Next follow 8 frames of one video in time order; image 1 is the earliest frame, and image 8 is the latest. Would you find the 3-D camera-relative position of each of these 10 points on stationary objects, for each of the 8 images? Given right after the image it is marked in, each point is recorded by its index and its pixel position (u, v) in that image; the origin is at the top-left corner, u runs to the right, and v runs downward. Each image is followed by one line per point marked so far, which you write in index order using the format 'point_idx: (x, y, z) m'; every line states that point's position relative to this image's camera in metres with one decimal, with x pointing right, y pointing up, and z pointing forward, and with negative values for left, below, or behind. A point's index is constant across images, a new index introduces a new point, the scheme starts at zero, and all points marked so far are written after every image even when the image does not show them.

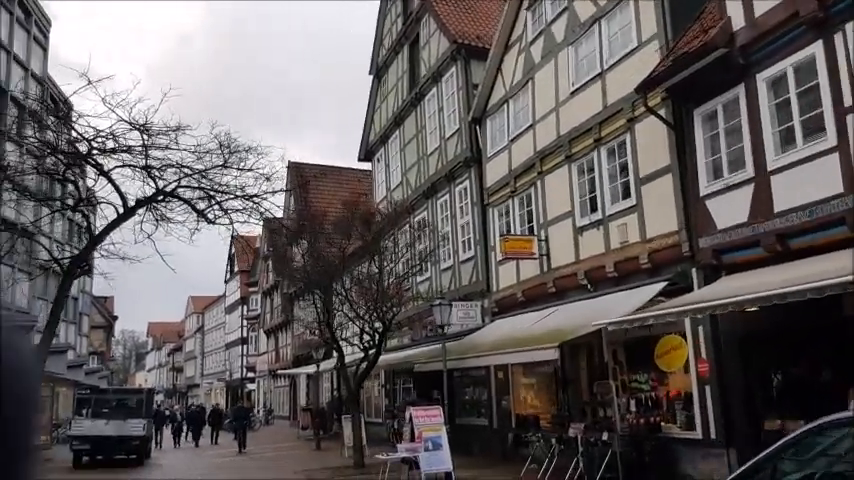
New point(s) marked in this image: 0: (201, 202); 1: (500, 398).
0: (-3.1, +0.5, +10.2) m
1: (+1.8, -3.8, +17.8) m
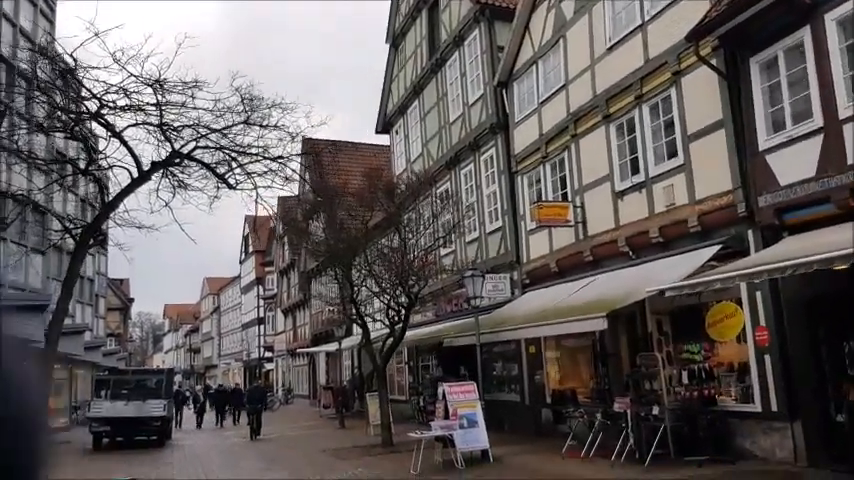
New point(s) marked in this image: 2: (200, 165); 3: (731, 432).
0: (-2.6, +0.9, +9.4) m
1: (+2.4, -3.1, +17.1) m
2: (-2.8, +0.9, +9.2) m
3: (+4.5, -2.8, +10.9) m
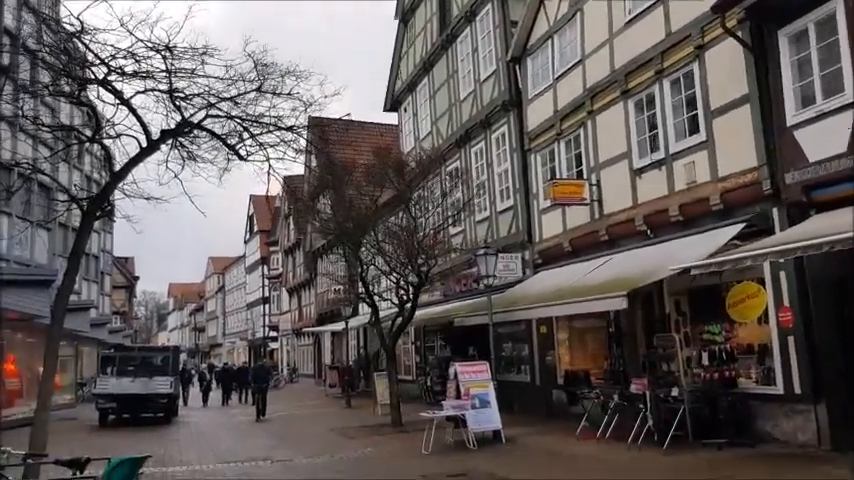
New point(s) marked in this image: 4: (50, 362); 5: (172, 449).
0: (-2.4, +1.3, +9.1) m
1: (+2.7, -2.6, +16.9) m
2: (-2.6, +1.3, +8.9) m
3: (+4.7, -2.5, +10.6) m
4: (-4.2, -1.4, +8.2) m
5: (-5.2, -4.2, +15.0) m
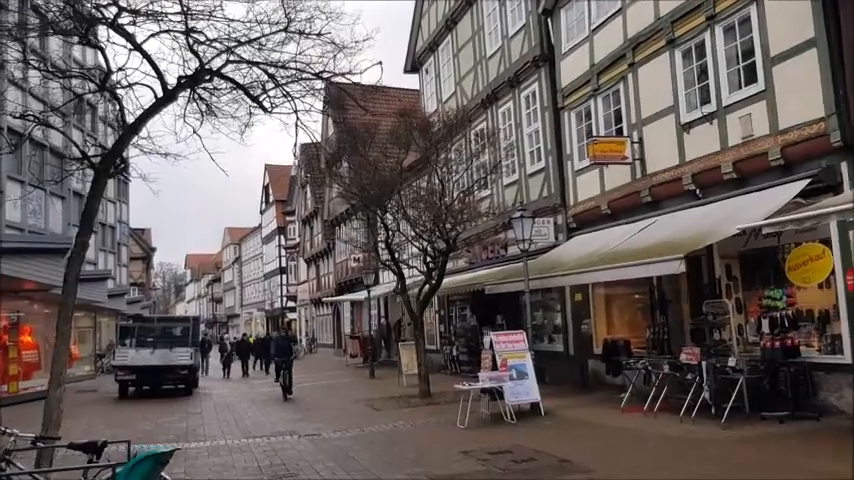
0: (-1.9, +1.7, +8.4) m
1: (+3.3, -1.8, +16.2) m
2: (-2.2, +1.7, +8.2) m
3: (+5.2, -1.9, +9.9) m
4: (-3.7, -1.0, +7.6) m
5: (-4.5, -3.6, +14.5) m
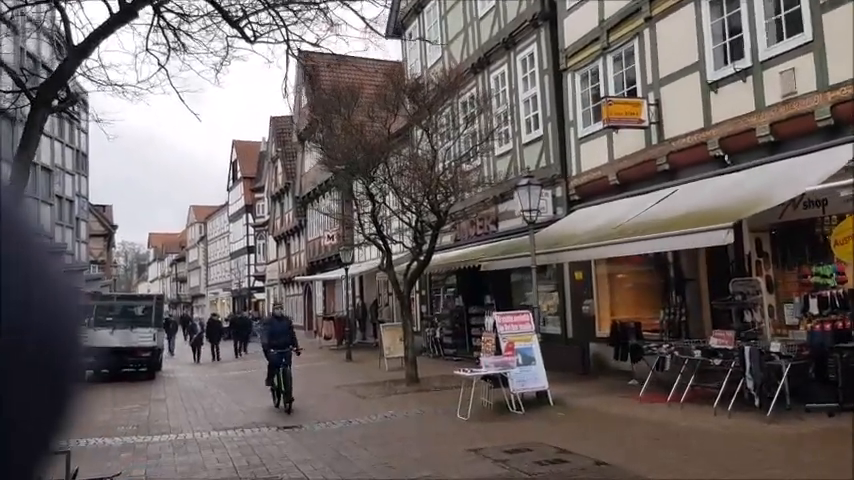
0: (-1.8, +2.1, +6.8) m
1: (+3.1, -1.3, +14.9) m
2: (-2.0, +2.1, +6.6) m
3: (+5.2, -1.6, +8.8) m
4: (-3.6, -0.6, +6.0) m
5: (-4.7, -3.0, +13.0) m
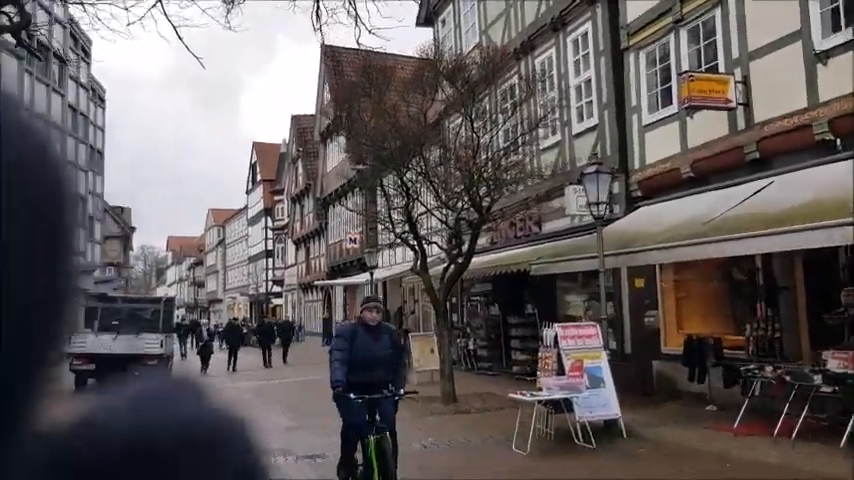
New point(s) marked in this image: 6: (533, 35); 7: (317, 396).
0: (-1.2, +2.3, +5.1) m
1: (+3.8, -1.3, +13.1) m
2: (-1.4, +2.2, +4.9) m
3: (+5.8, -1.6, +6.8) m
4: (-3.1, -0.4, +4.4) m
5: (-4.1, -2.9, +11.3) m
6: (+2.4, +4.6, +16.5) m
7: (-2.2, -3.2, +15.2) m
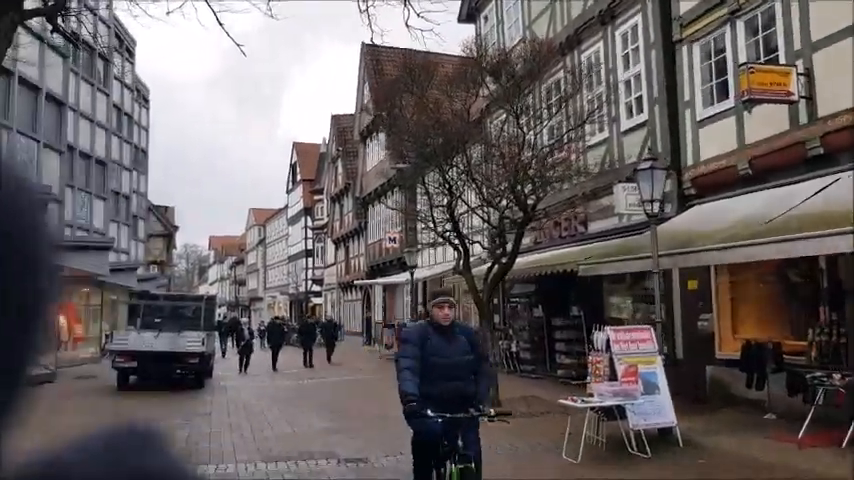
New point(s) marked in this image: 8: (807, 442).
0: (-0.9, +2.3, +4.9) m
1: (+4.5, -1.3, +12.6) m
2: (-1.1, +2.3, +4.7) m
3: (+6.2, -1.6, +6.2) m
4: (-2.8, -0.4, +4.2) m
5: (-3.4, -2.9, +11.2) m
6: (+3.3, +4.6, +16.0) m
7: (-1.4, -3.2, +15.0) m
8: (+4.2, -2.2, +8.2) m
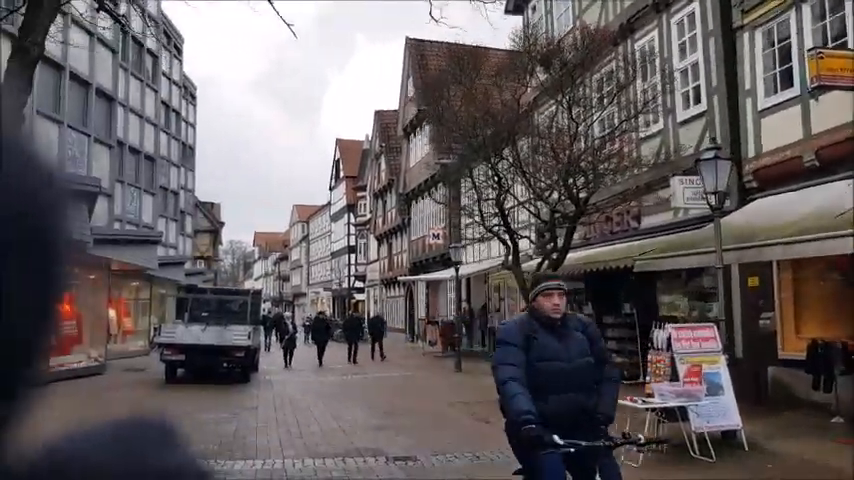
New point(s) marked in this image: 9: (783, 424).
0: (-0.5, +2.3, +4.7) m
1: (+5.3, -1.2, +12.0) m
2: (-0.7, +2.3, +4.5) m
3: (+6.6, -1.5, +5.6) m
4: (-2.4, -0.3, +4.1) m
5: (-2.7, -2.8, +11.1) m
6: (+4.3, +4.7, +15.5) m
7: (-0.4, -3.1, +14.8) m
8: (+4.8, -2.1, +7.7) m
9: (+4.6, -2.4, +9.6) m
